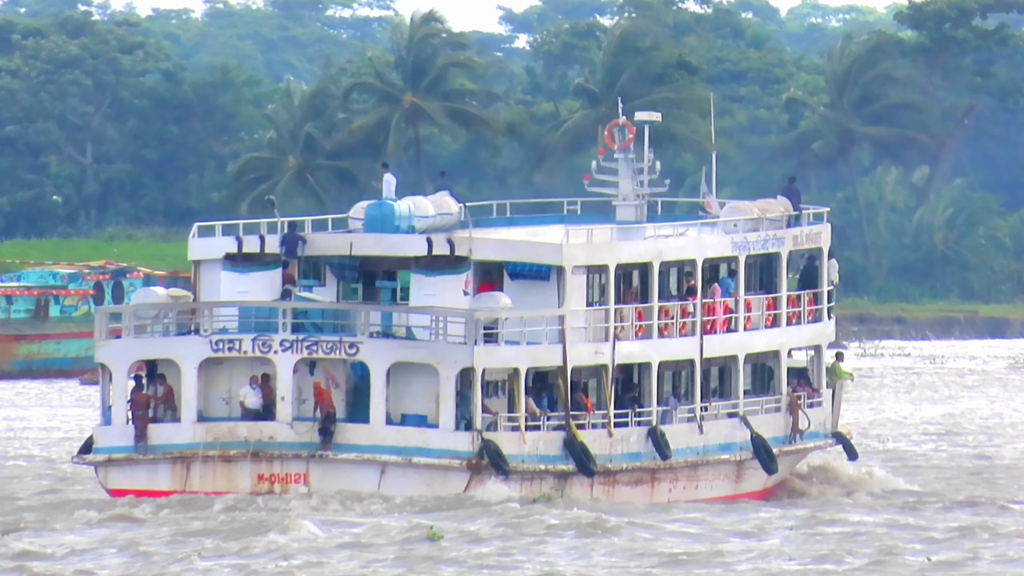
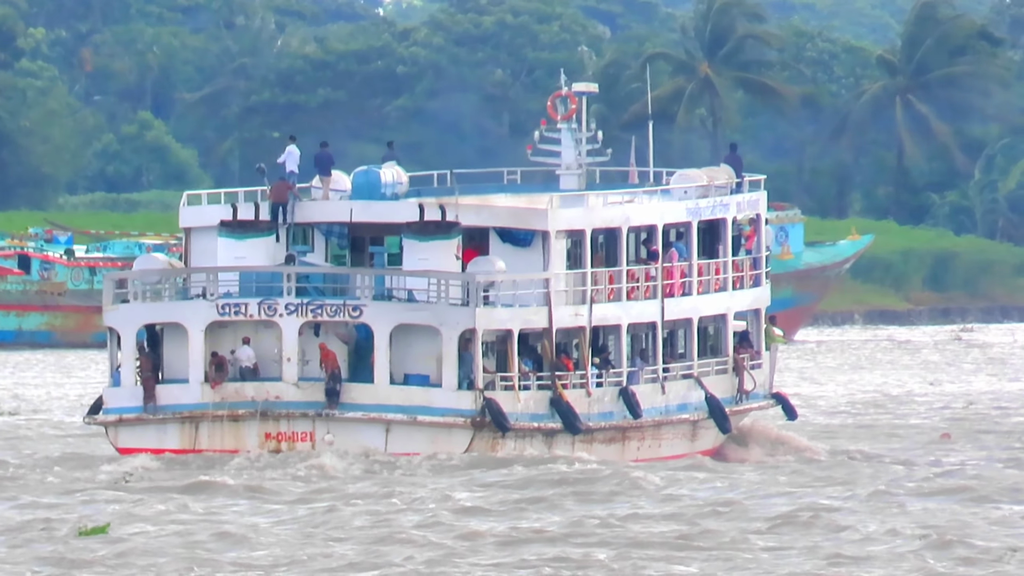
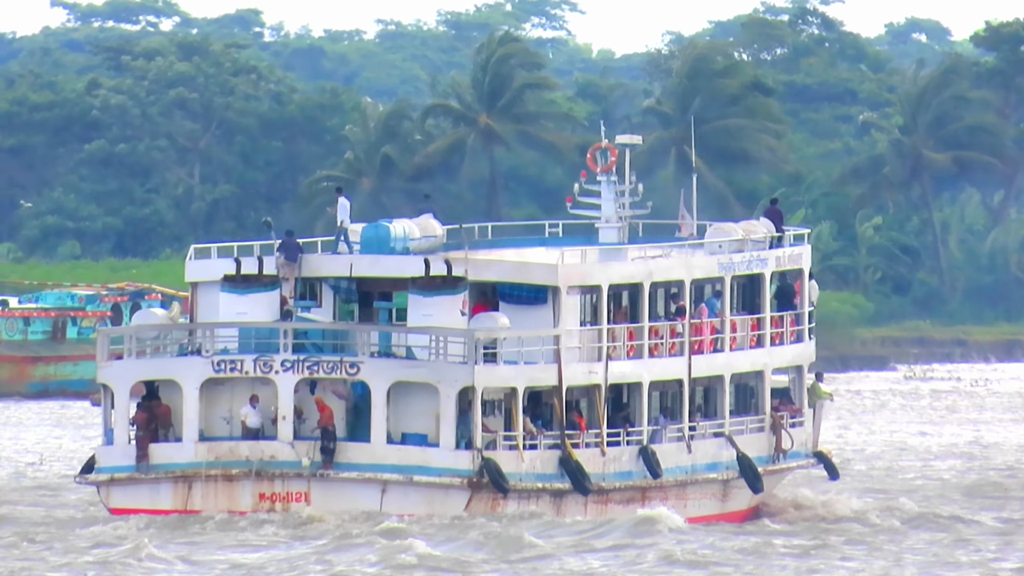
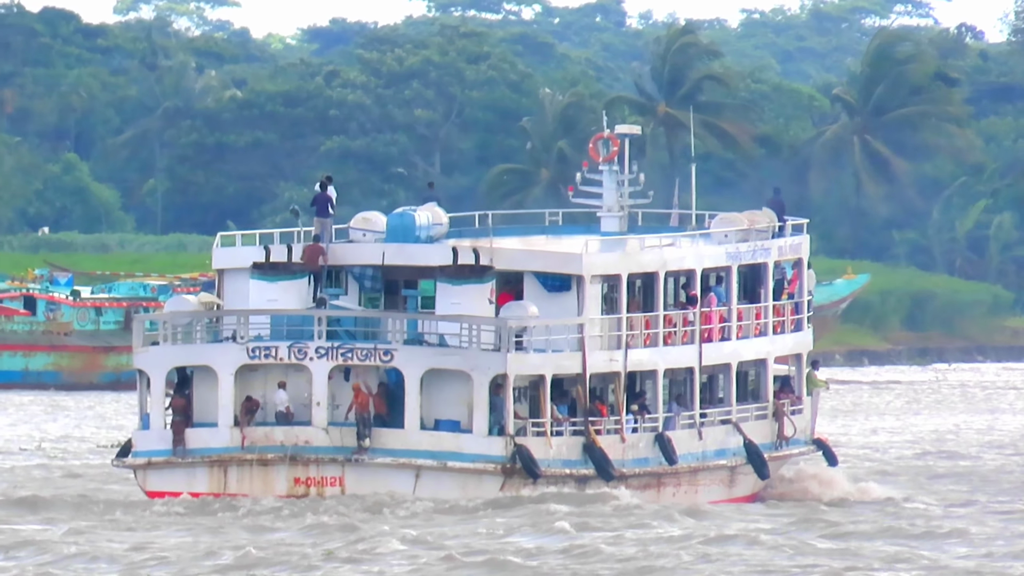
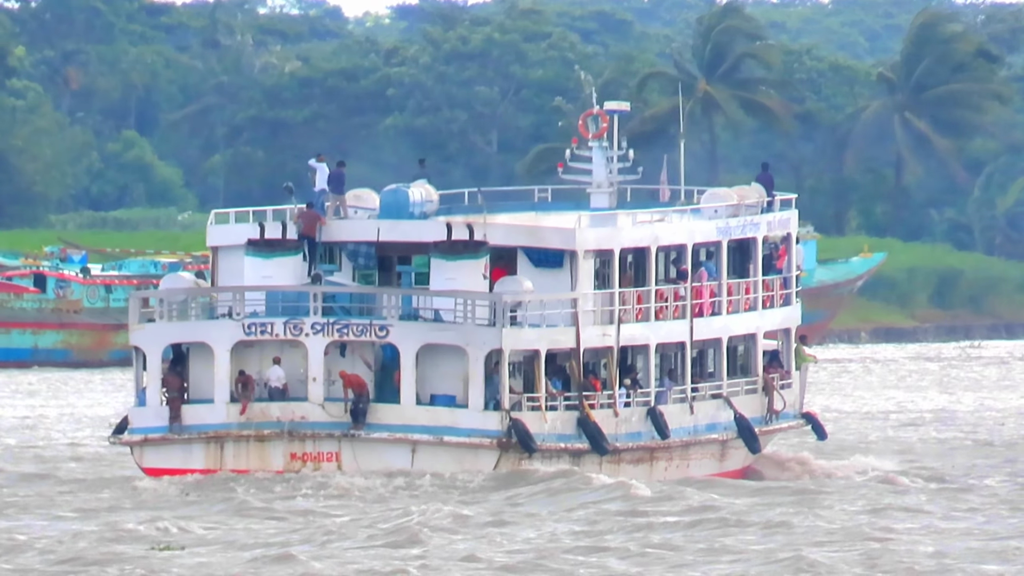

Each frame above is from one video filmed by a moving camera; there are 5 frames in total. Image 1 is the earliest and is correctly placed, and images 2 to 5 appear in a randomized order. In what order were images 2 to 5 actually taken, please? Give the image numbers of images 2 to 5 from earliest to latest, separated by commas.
3, 4, 5, 2
